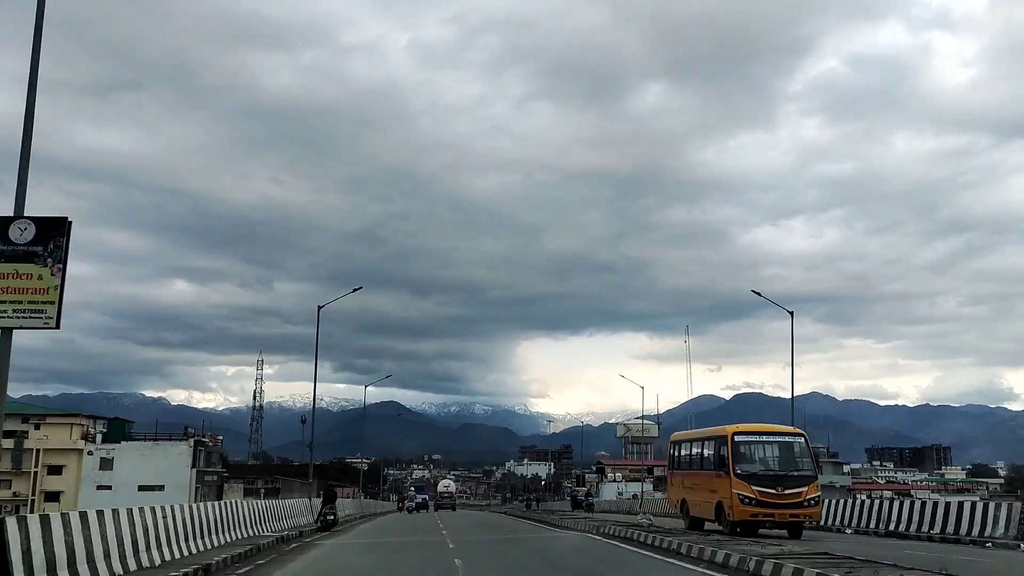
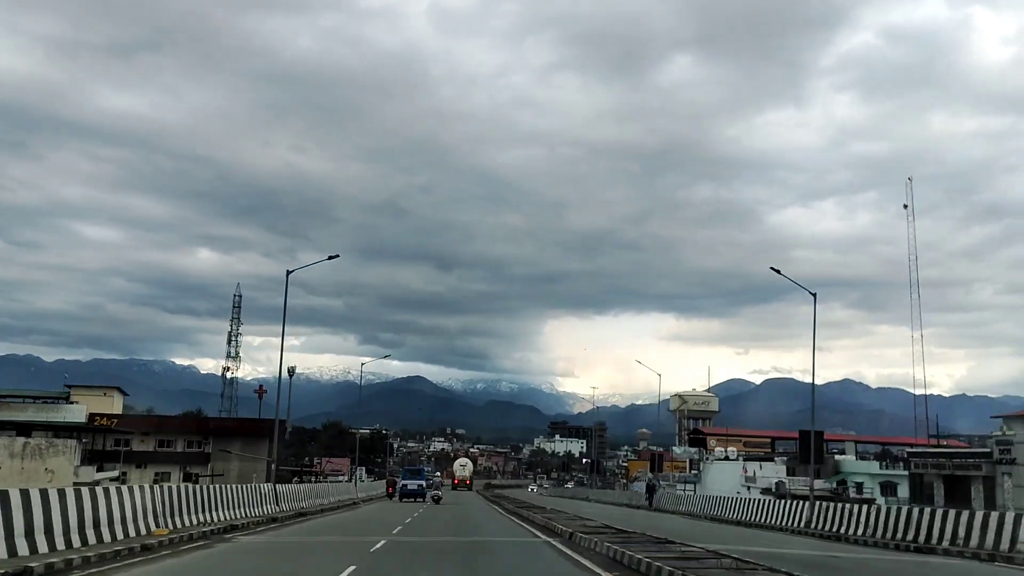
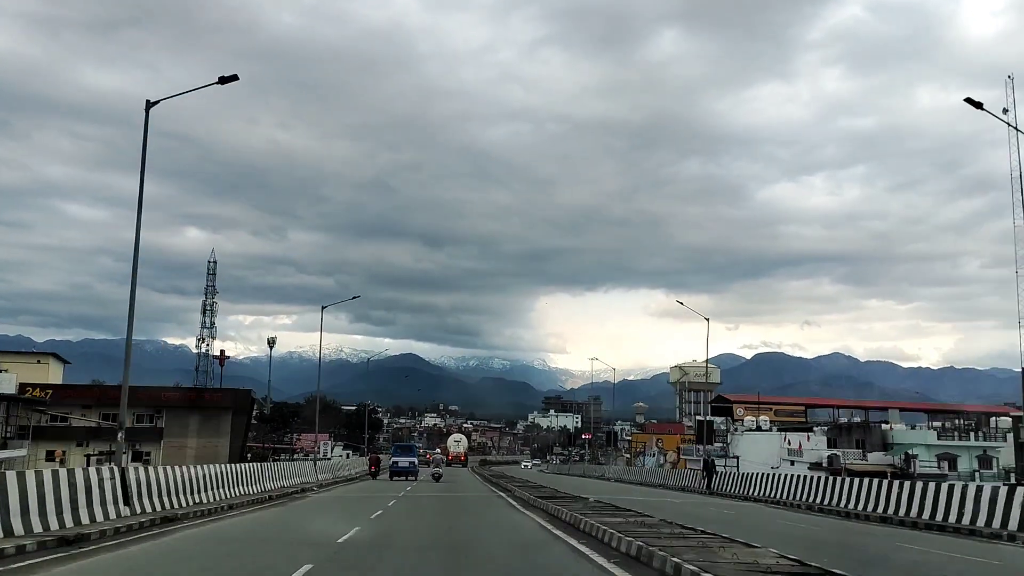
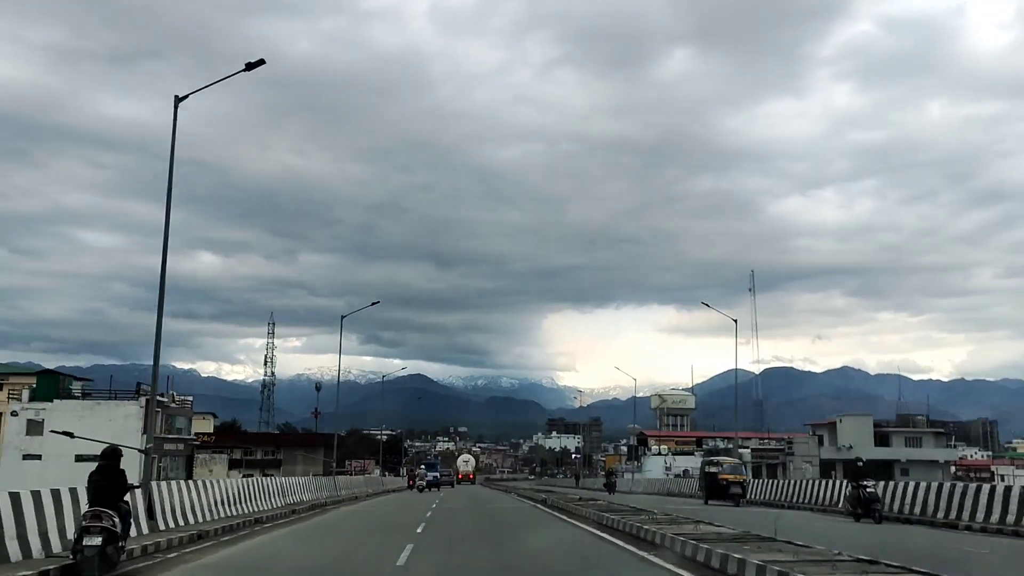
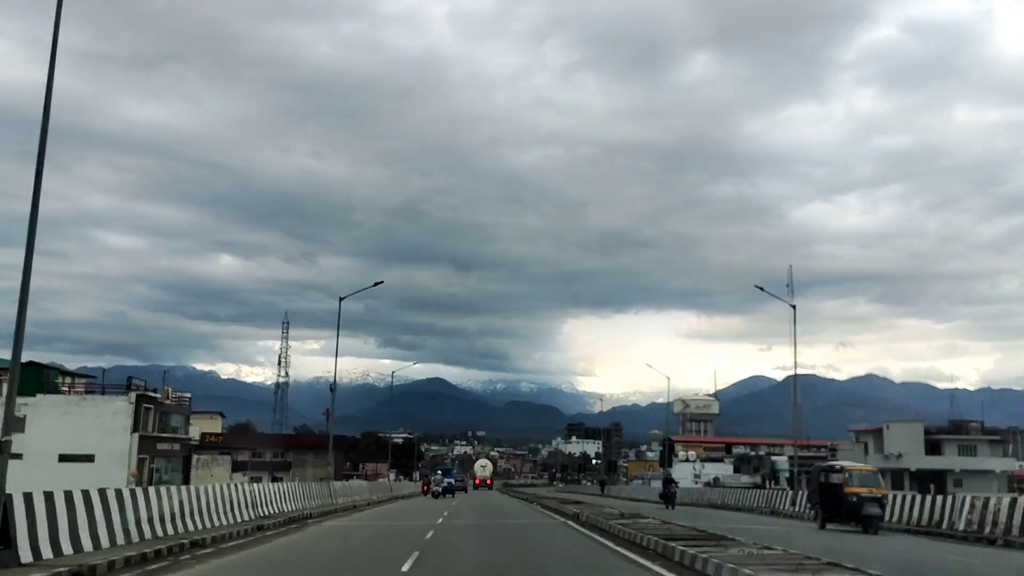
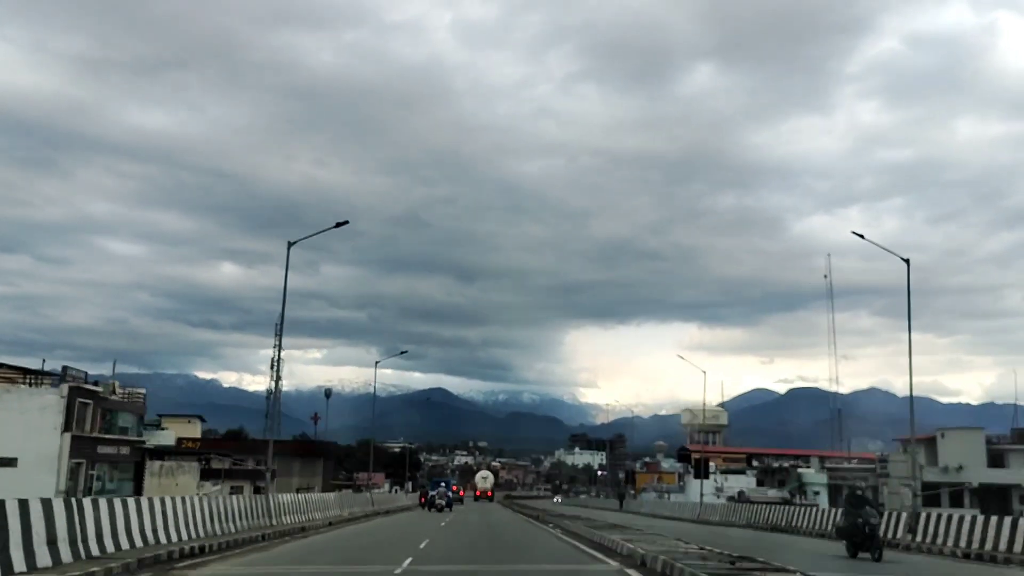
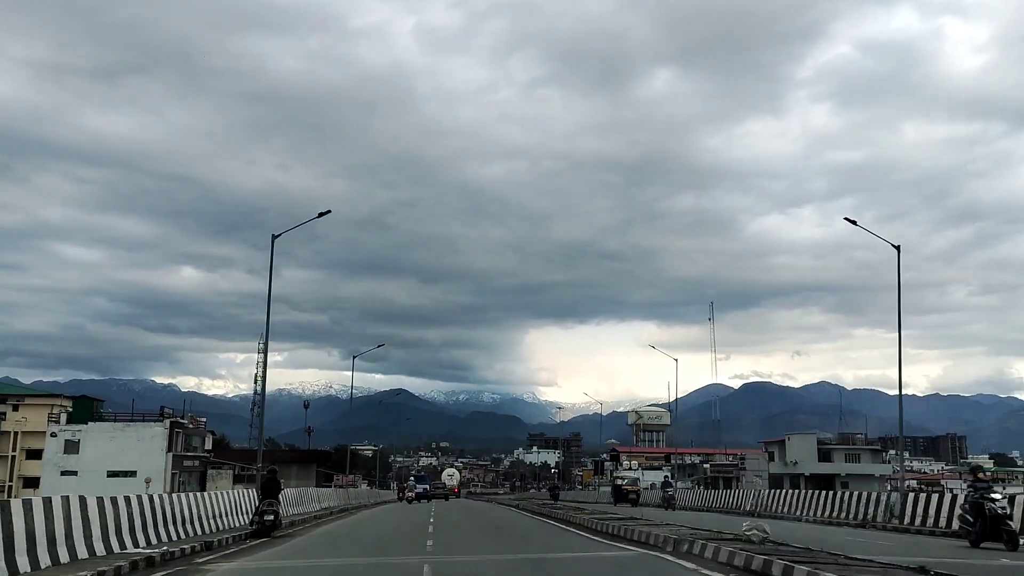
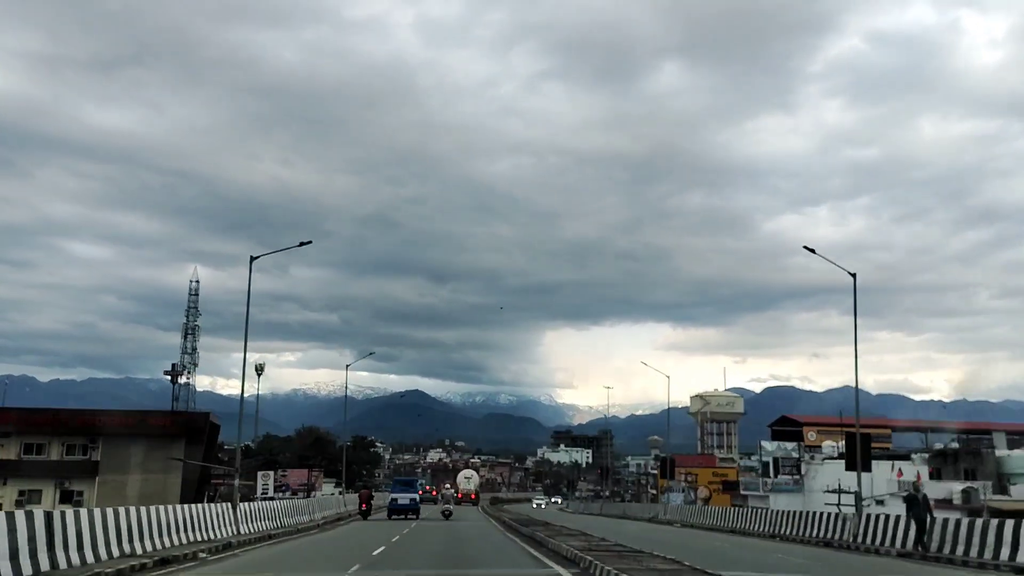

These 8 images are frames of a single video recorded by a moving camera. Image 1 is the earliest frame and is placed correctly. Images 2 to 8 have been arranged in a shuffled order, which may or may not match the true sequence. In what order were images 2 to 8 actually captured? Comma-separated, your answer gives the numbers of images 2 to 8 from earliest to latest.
7, 4, 5, 6, 2, 3, 8
